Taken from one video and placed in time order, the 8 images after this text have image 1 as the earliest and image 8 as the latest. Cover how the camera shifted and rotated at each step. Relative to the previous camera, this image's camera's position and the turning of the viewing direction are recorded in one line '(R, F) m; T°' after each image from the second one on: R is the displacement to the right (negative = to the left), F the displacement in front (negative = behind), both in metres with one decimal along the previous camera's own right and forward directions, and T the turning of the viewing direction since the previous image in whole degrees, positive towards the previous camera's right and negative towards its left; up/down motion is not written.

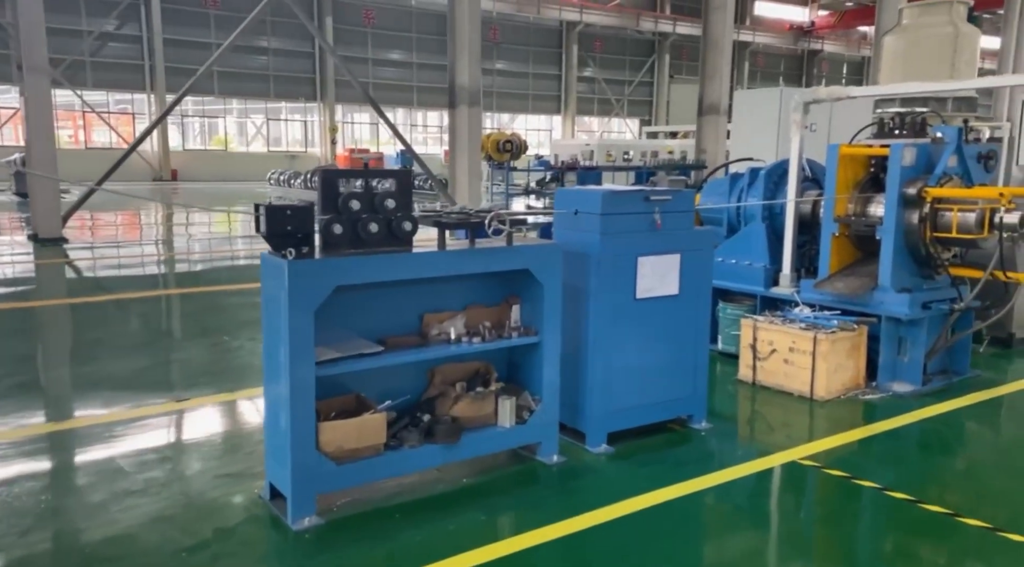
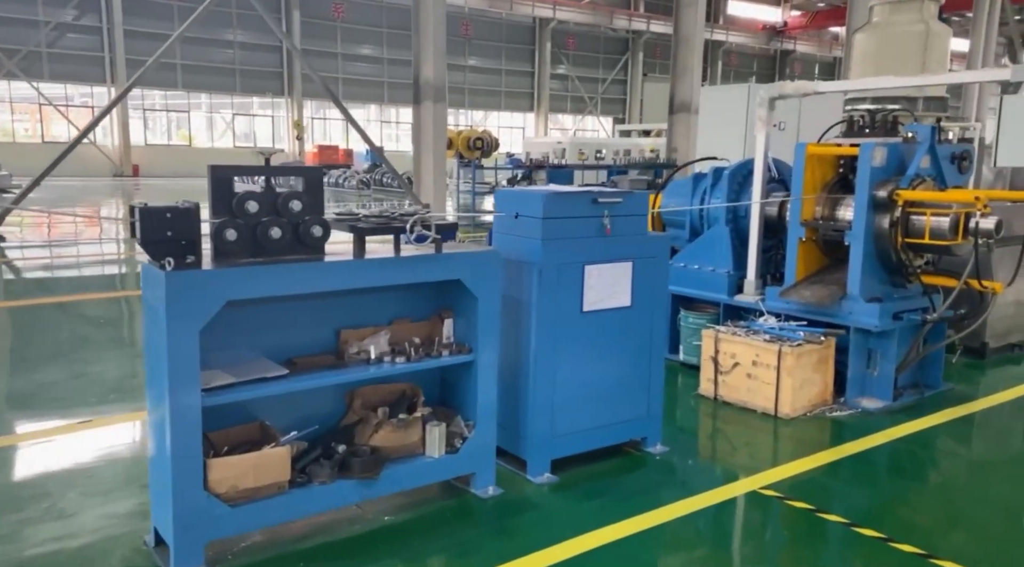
(+0.1, +0.3) m; +2°
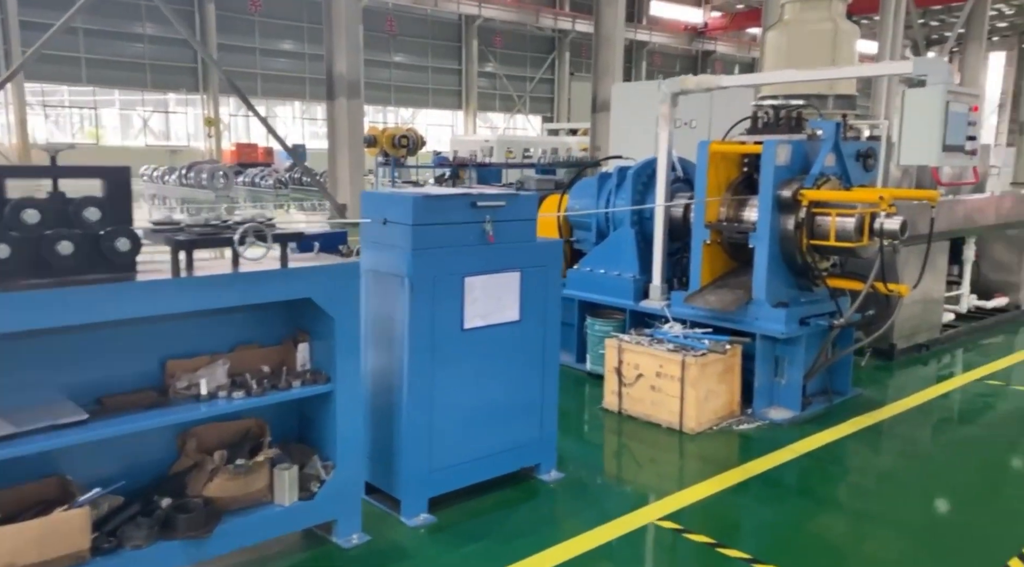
(+0.2, +0.3) m; +4°
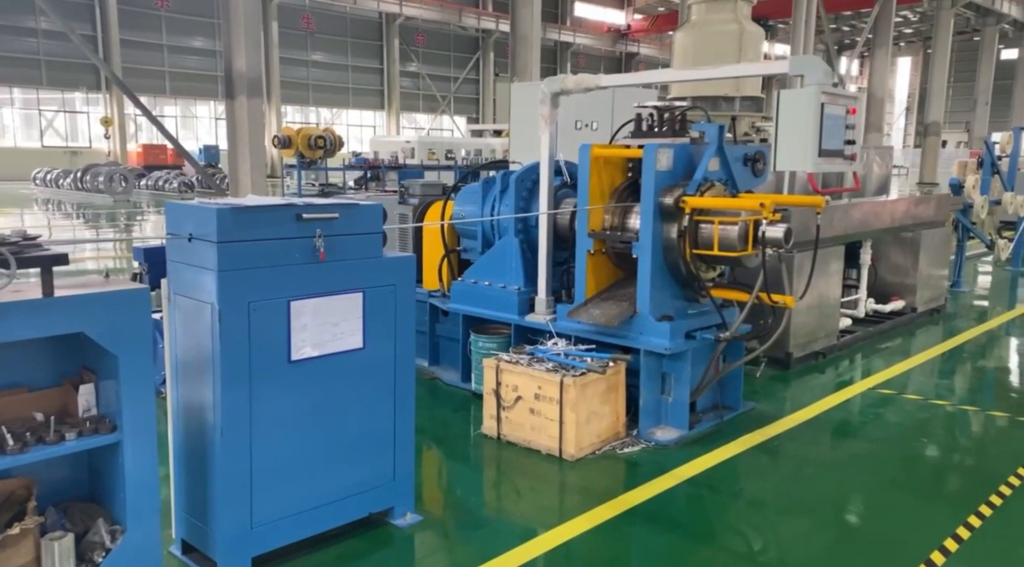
(+0.3, +0.3) m; +5°
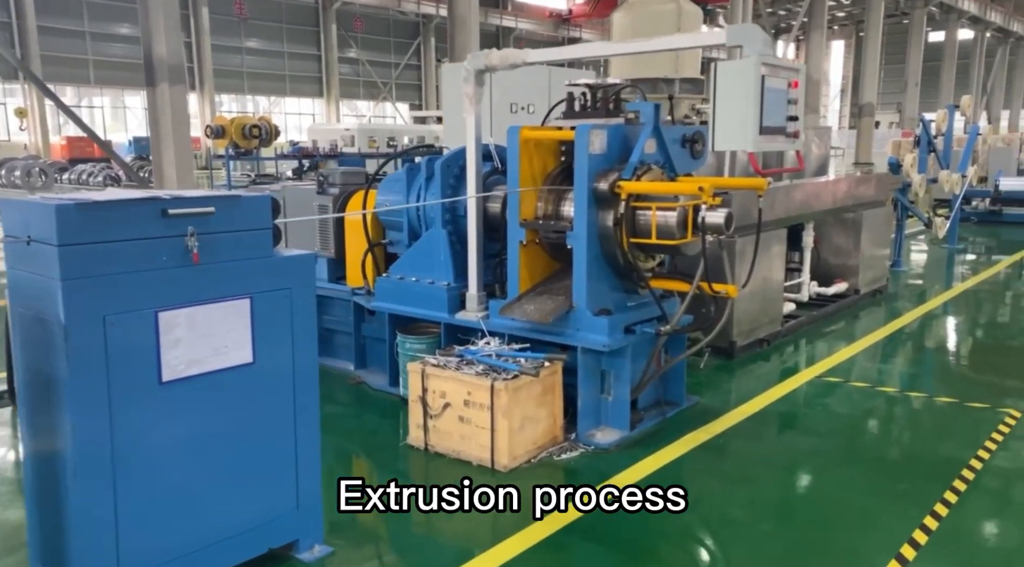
(+0.1, +0.3) m; +3°
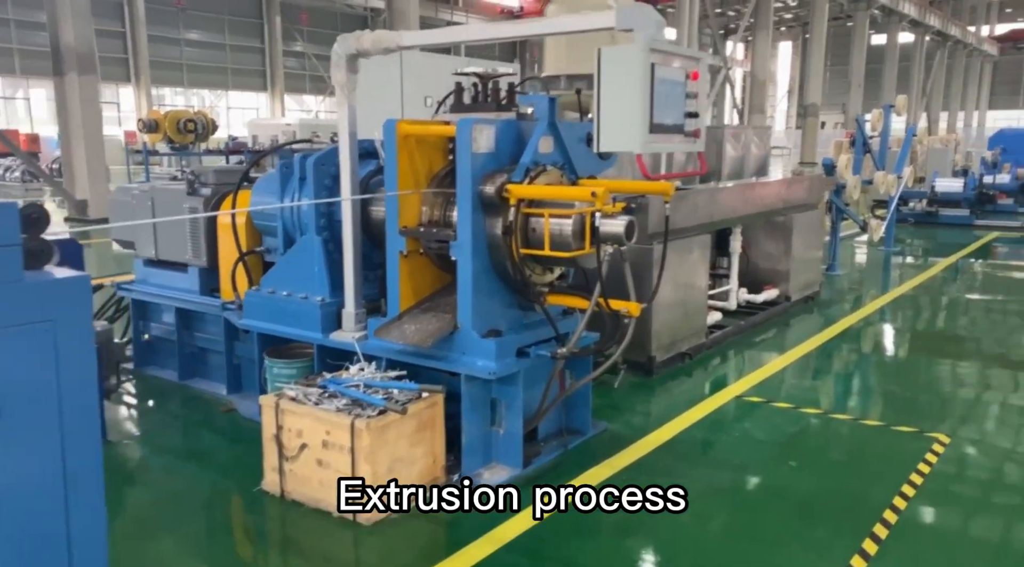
(+0.3, +0.4) m; +3°
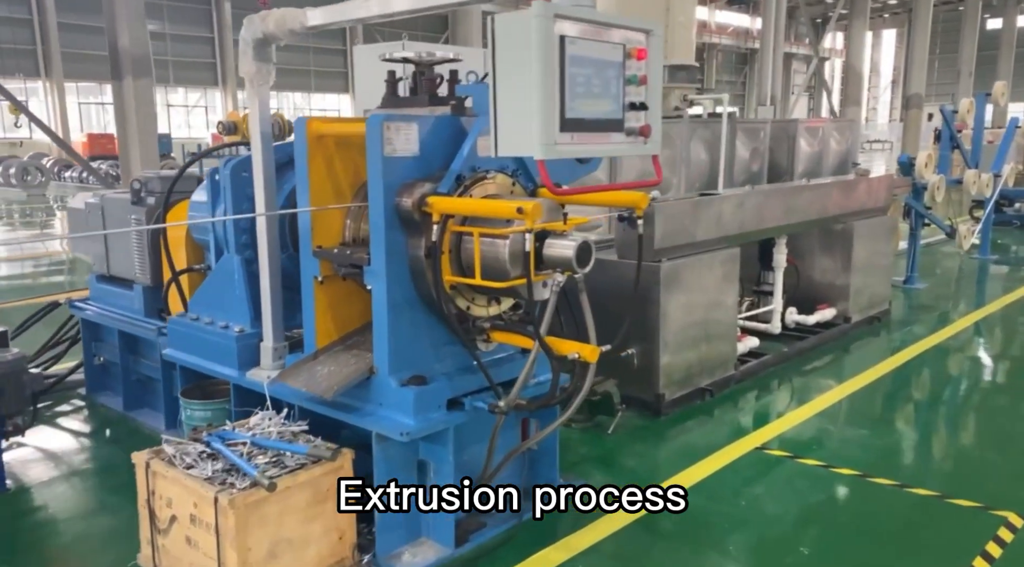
(+0.5, +0.6) m; -6°
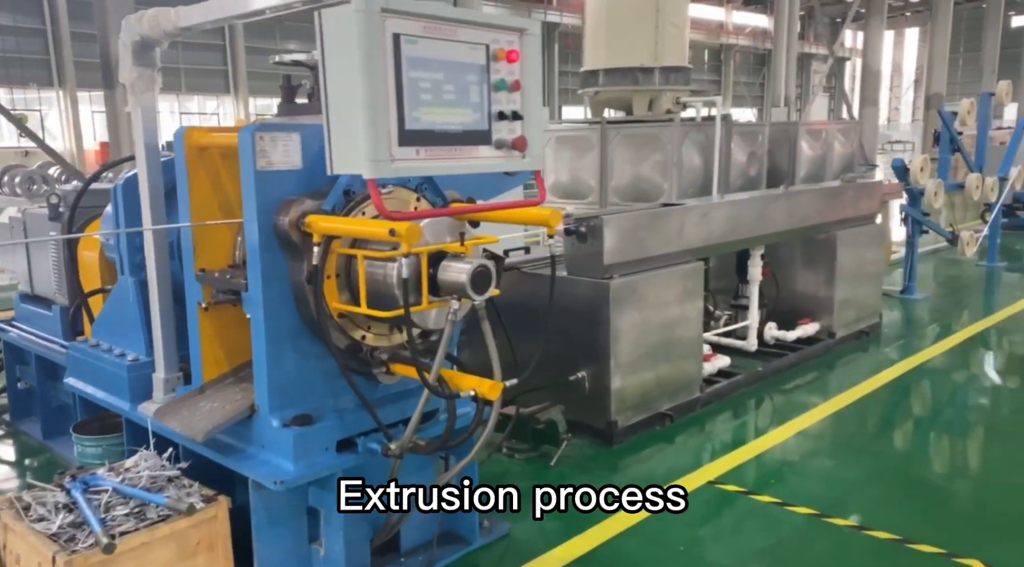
(+0.3, +0.3) m; -1°
